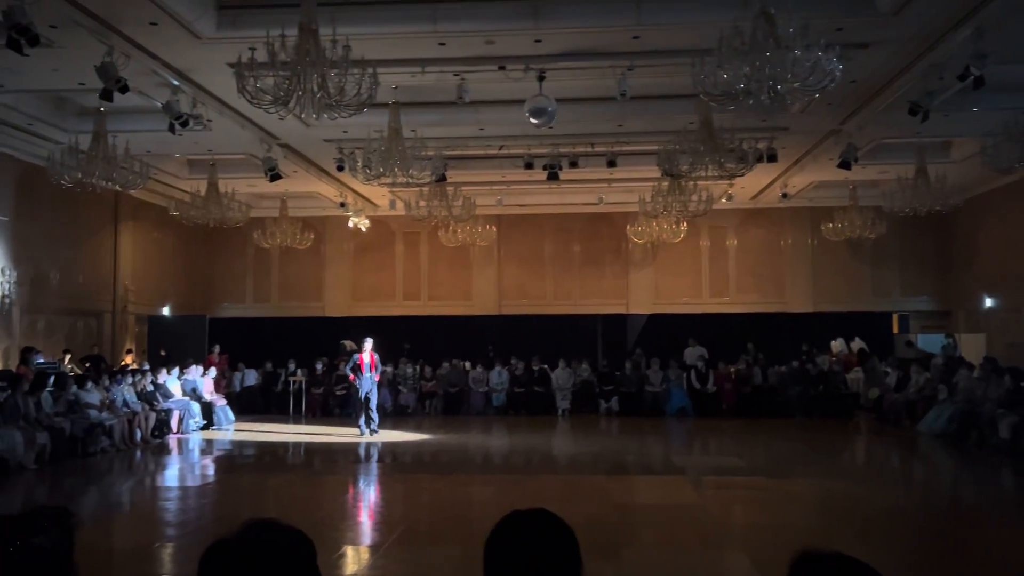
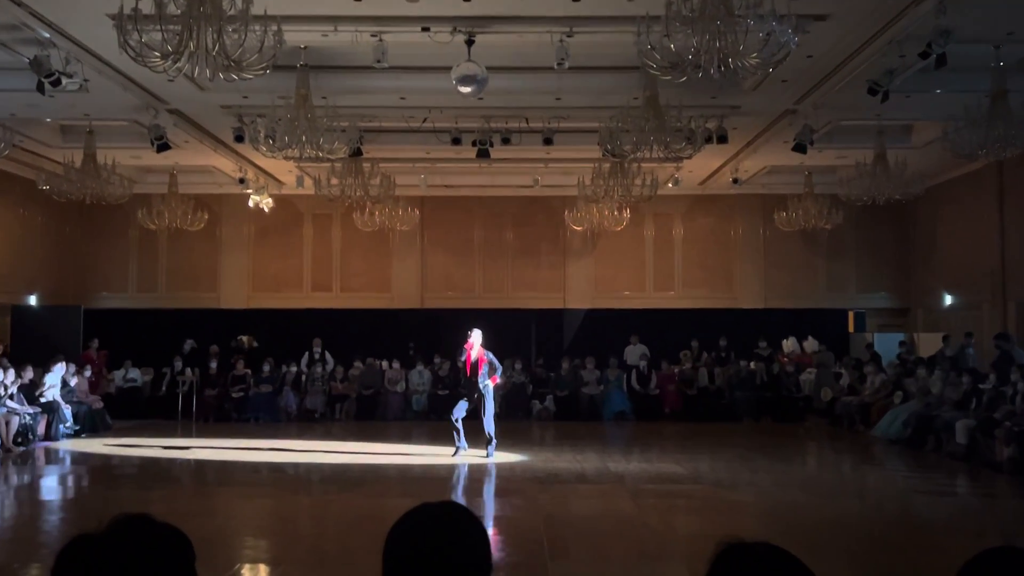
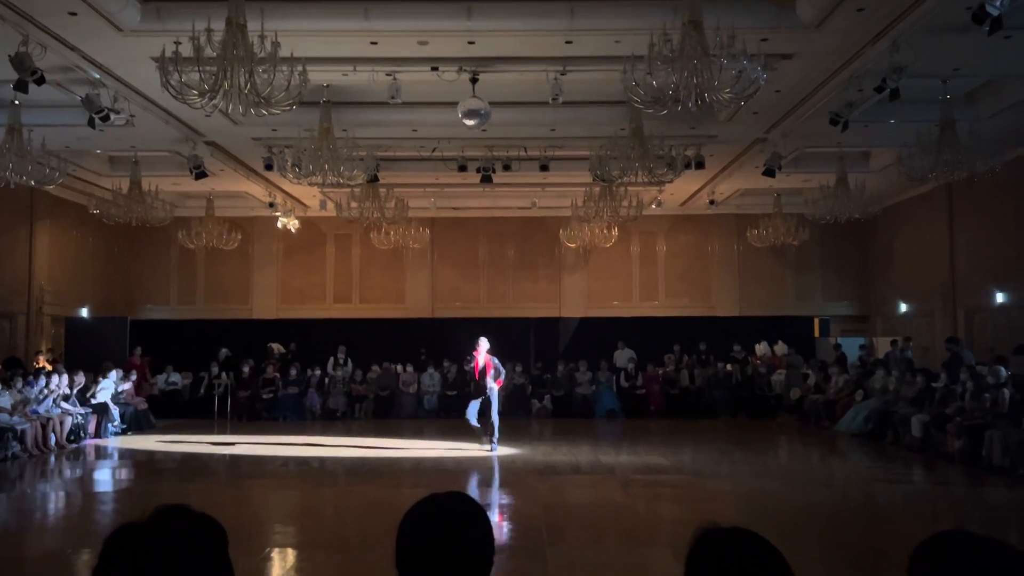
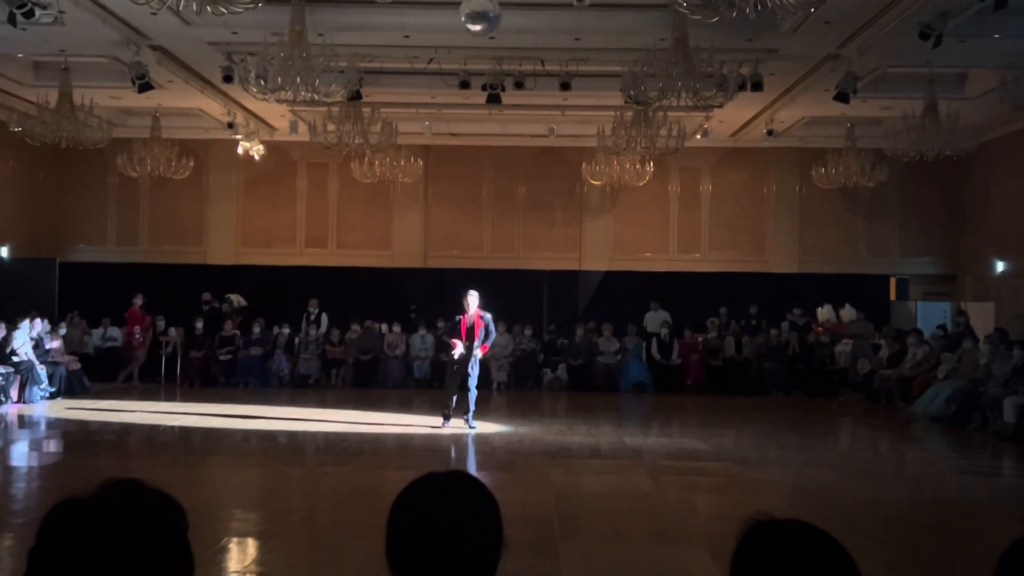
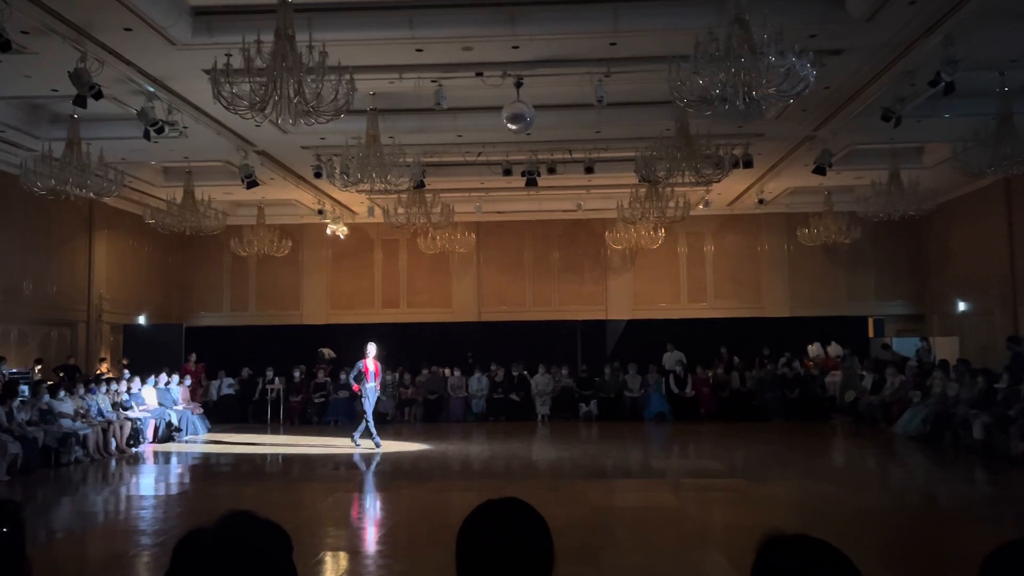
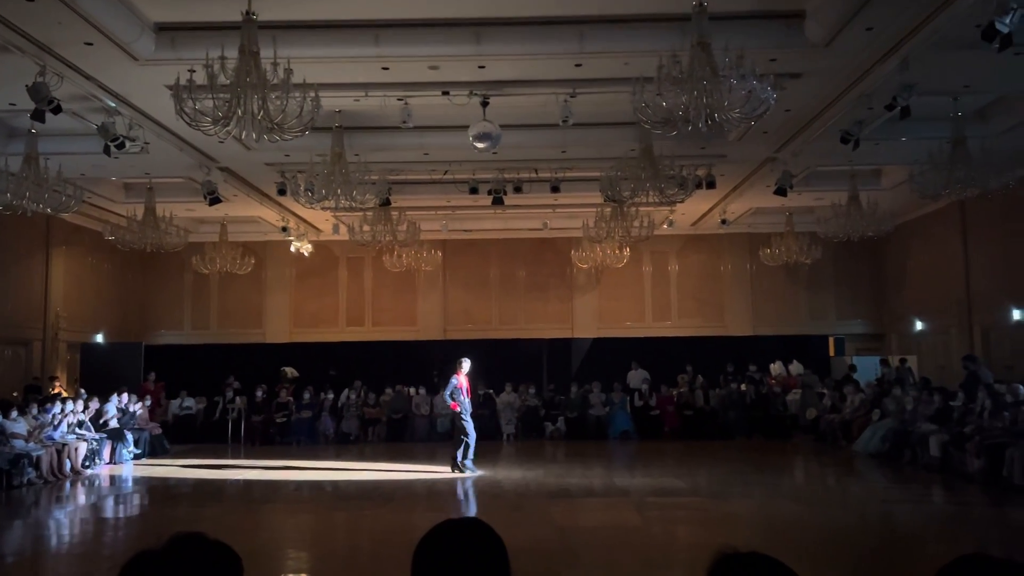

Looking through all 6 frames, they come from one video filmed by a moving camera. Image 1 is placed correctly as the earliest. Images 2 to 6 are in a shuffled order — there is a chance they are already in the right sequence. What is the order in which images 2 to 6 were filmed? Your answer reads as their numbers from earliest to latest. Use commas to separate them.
5, 6, 3, 2, 4
